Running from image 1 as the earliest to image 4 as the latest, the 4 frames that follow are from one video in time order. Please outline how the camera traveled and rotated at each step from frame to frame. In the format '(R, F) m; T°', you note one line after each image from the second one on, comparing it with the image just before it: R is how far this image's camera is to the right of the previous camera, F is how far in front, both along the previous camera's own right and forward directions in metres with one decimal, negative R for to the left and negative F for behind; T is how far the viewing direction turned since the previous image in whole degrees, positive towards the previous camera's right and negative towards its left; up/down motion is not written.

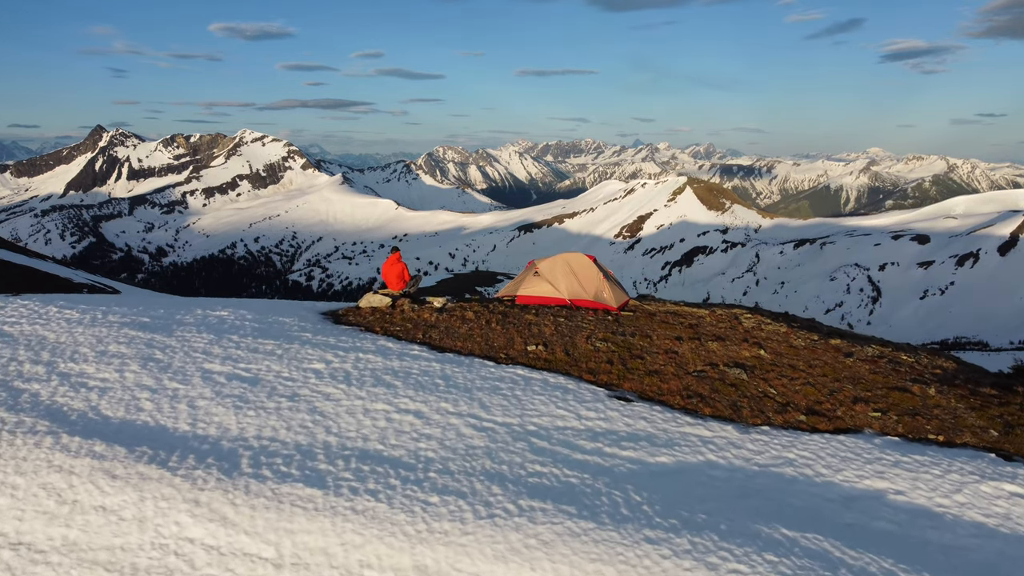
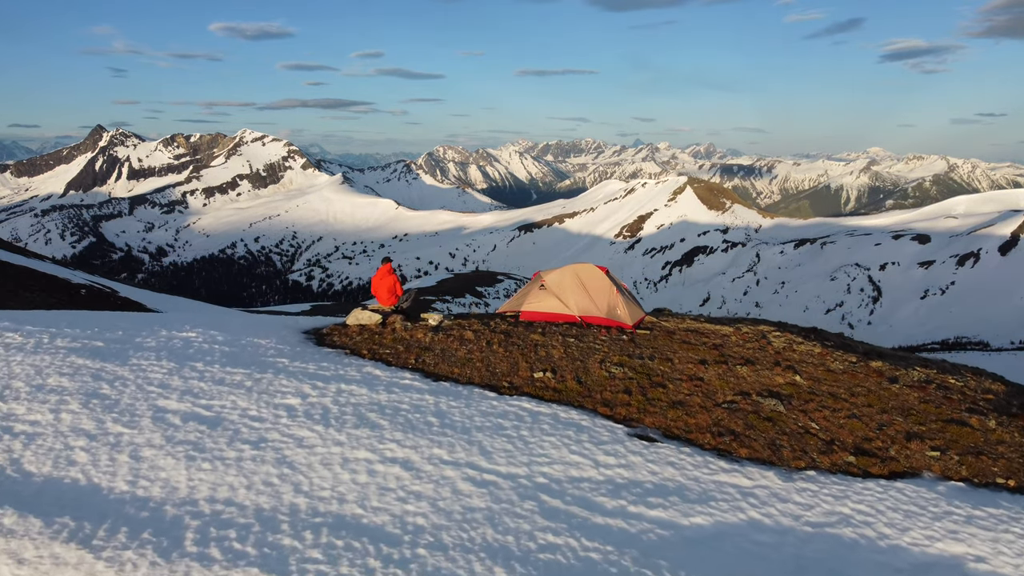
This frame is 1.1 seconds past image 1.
(-0.1, +2.2) m; 0°
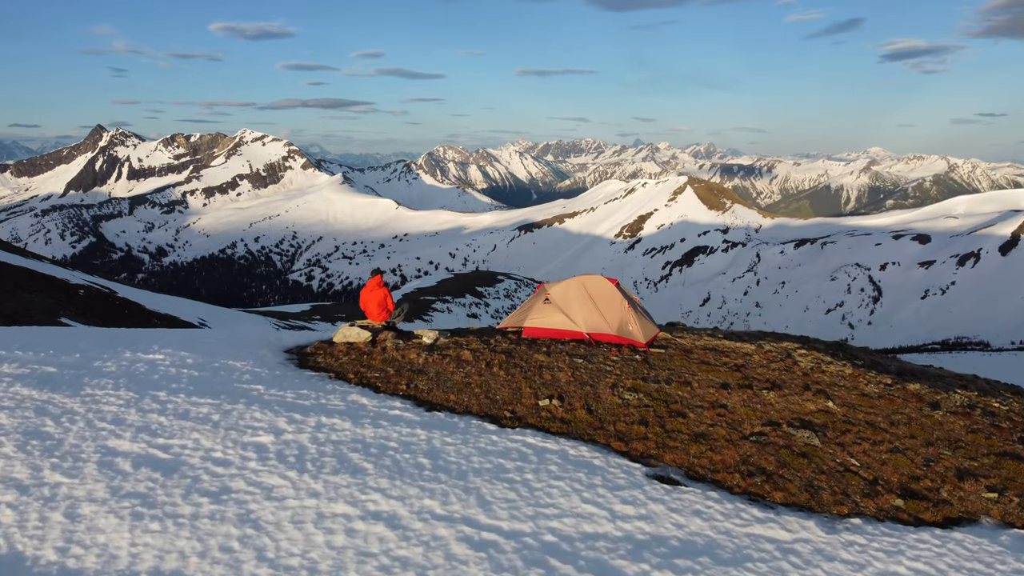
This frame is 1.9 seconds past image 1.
(0.0, +1.7) m; 0°
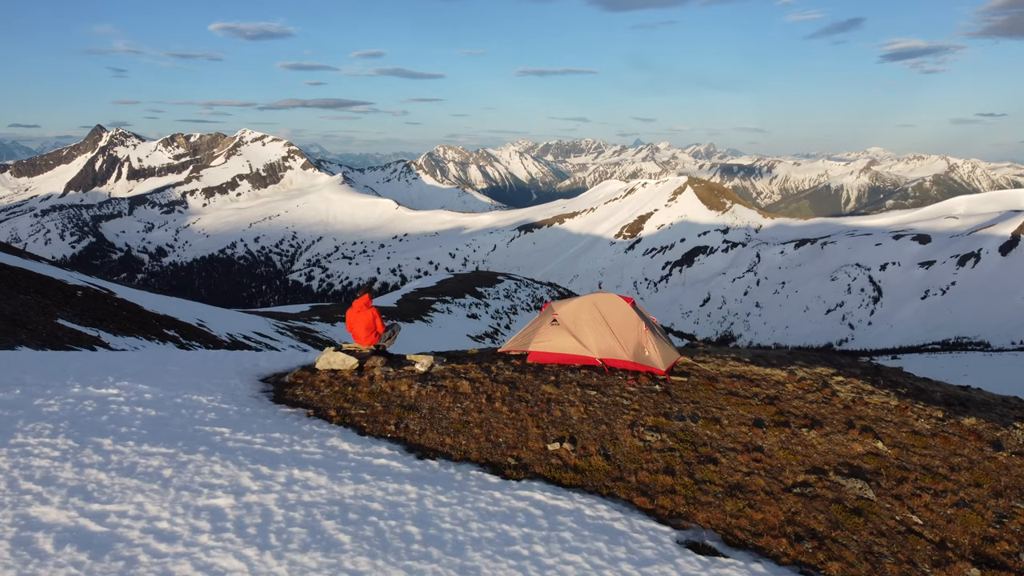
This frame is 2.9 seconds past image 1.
(-0.1, +1.9) m; 0°
